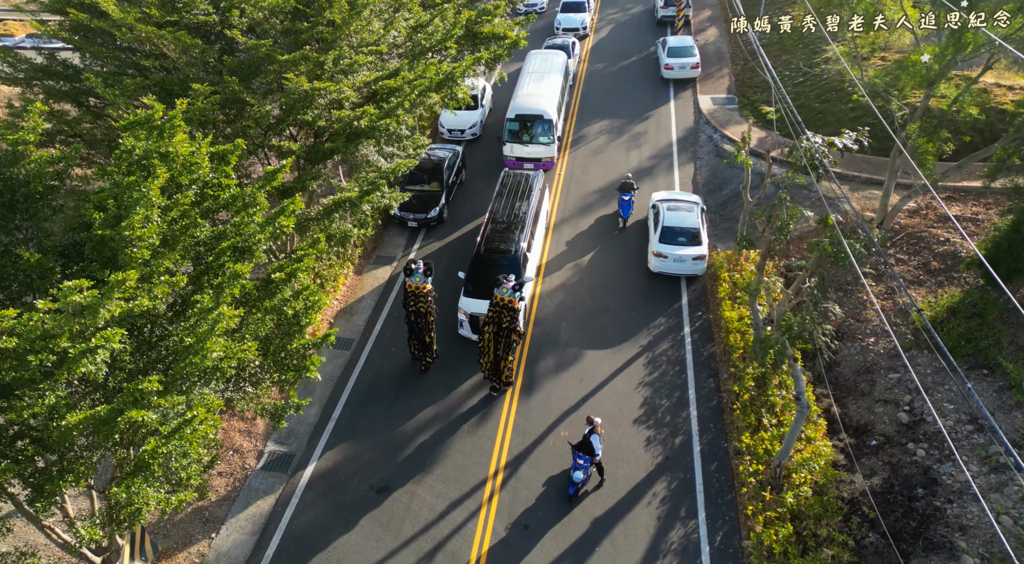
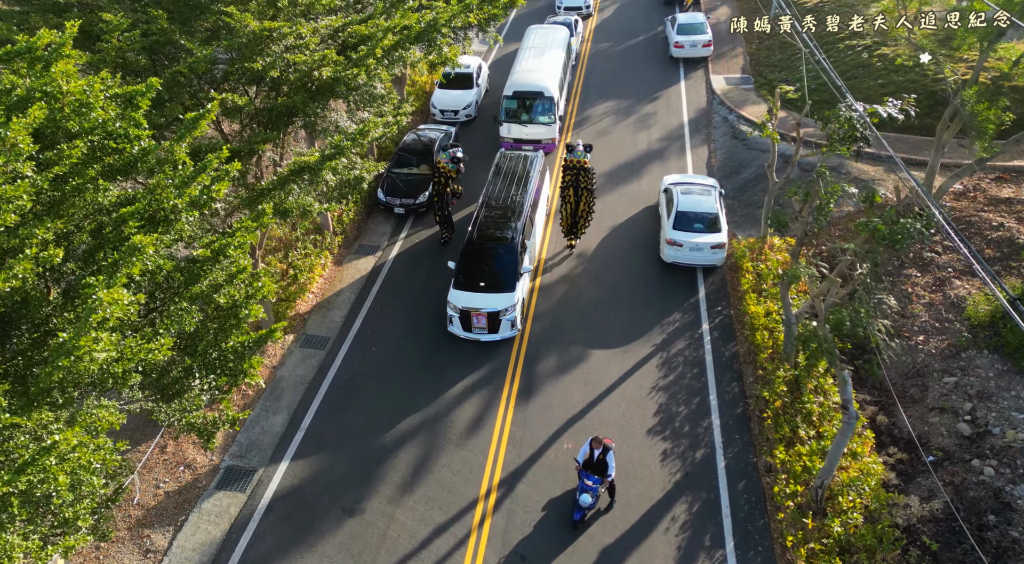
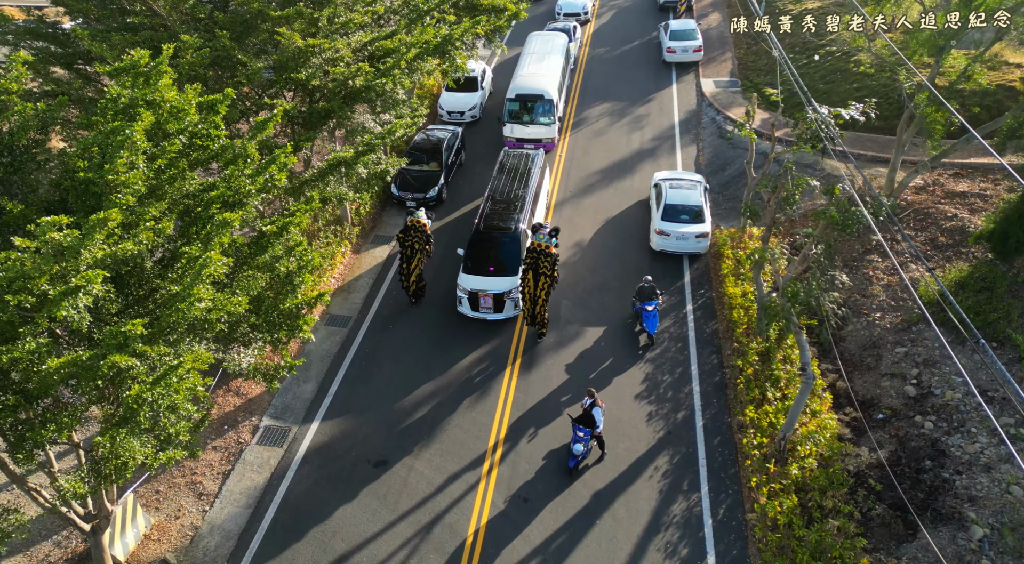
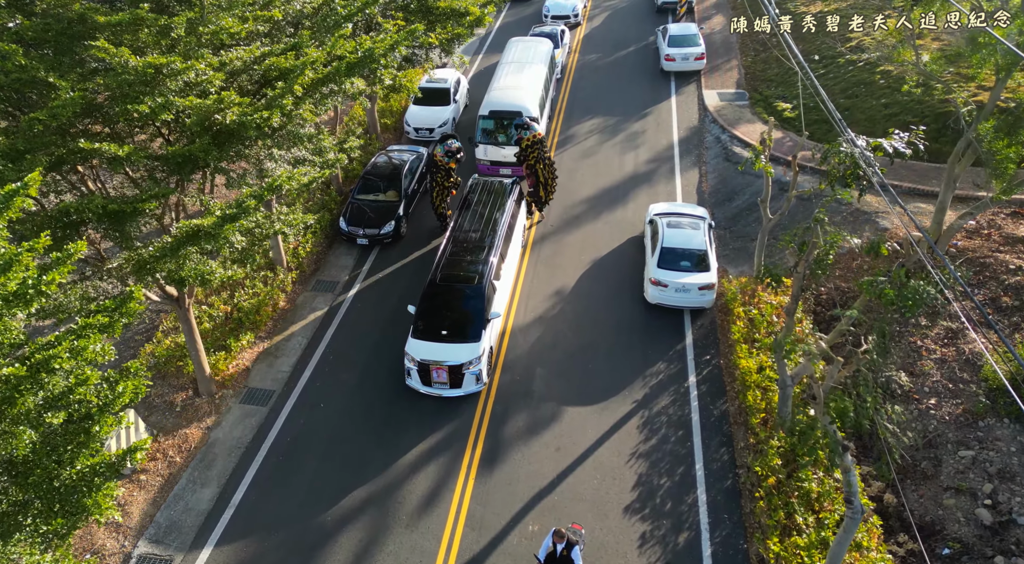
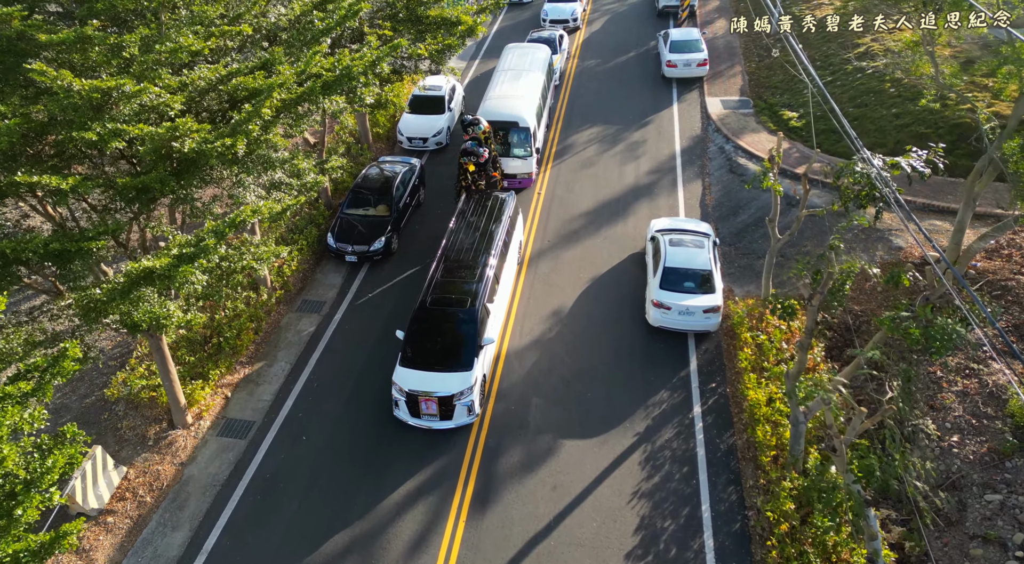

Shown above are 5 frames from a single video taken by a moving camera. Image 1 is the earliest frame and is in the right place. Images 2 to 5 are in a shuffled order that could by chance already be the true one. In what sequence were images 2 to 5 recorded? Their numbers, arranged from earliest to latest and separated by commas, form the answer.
3, 2, 4, 5
